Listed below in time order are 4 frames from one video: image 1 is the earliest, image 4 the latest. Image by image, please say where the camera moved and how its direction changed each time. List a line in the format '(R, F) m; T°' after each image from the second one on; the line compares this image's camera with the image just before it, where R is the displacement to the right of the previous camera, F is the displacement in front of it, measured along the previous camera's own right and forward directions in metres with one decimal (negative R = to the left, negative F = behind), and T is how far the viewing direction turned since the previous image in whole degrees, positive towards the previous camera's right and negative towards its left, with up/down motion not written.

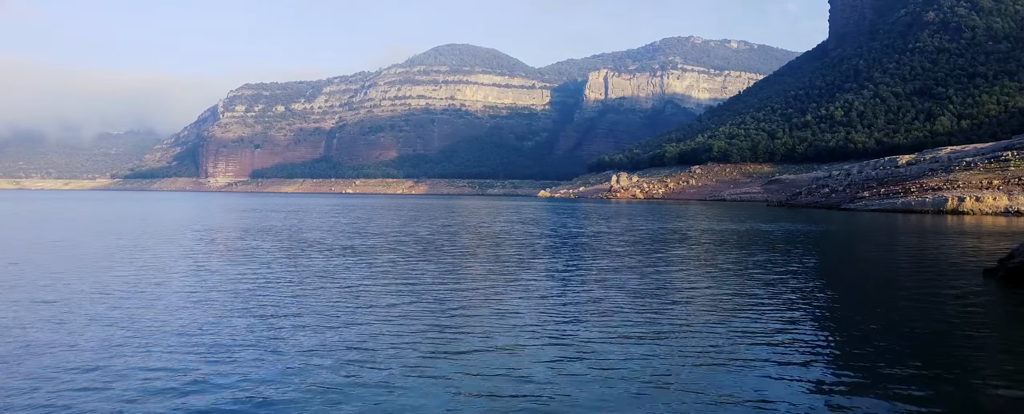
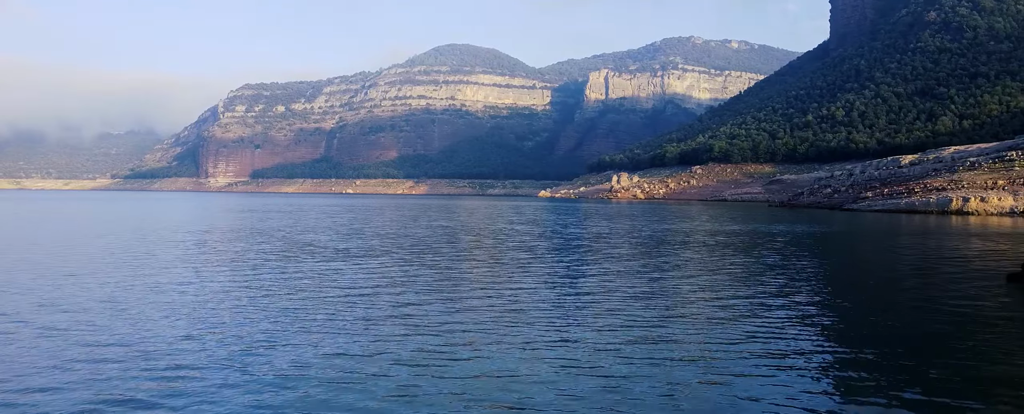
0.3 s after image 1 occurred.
(0.0, +0.2) m; 0°
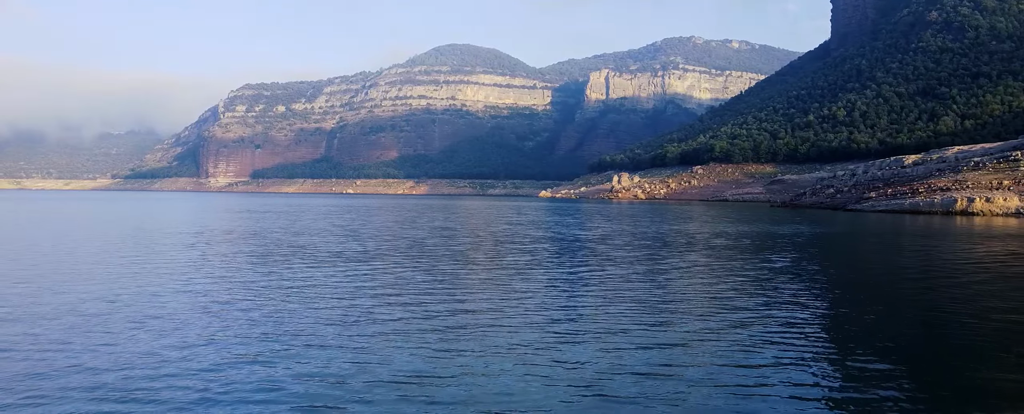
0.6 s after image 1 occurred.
(0.0, +0.2) m; 0°
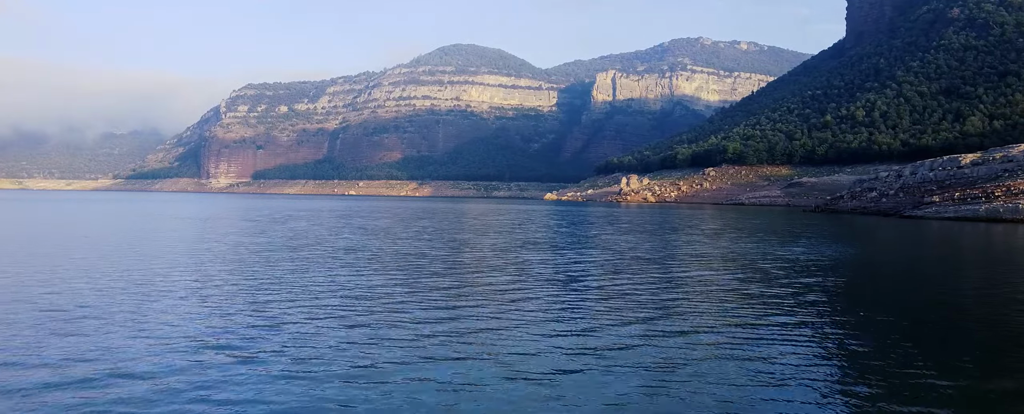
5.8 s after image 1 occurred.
(+0.1, +3.4) m; 0°
